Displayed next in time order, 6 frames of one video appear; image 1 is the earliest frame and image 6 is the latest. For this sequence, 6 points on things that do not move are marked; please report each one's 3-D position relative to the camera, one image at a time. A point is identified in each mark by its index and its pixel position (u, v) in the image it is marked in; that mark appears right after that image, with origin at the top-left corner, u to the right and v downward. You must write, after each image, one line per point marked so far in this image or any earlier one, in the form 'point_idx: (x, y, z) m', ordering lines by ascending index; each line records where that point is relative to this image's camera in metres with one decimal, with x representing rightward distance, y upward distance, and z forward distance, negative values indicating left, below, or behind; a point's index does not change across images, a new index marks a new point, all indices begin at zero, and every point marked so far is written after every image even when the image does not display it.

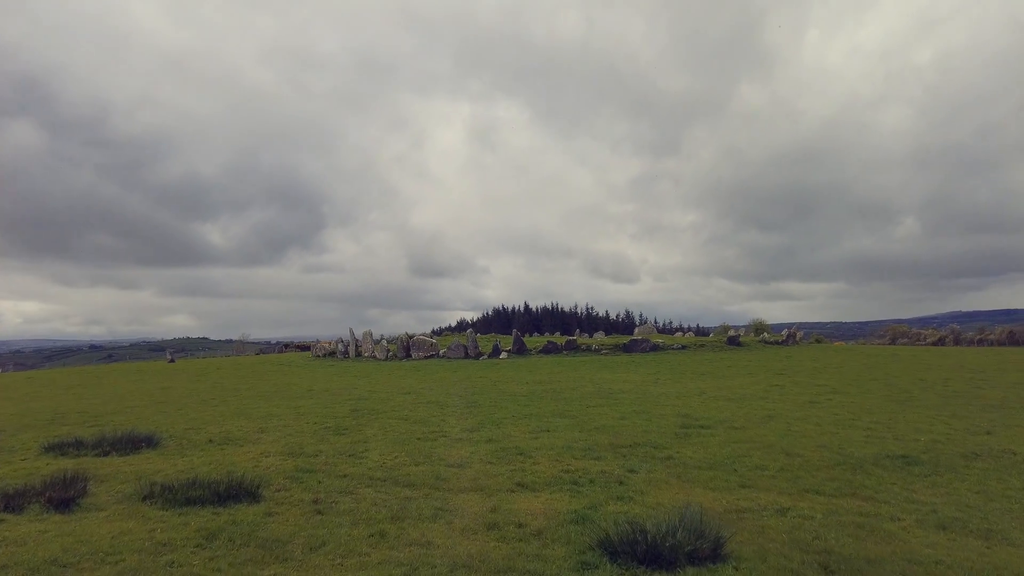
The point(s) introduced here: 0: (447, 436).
0: (-2.4, -5.5, +19.6) m
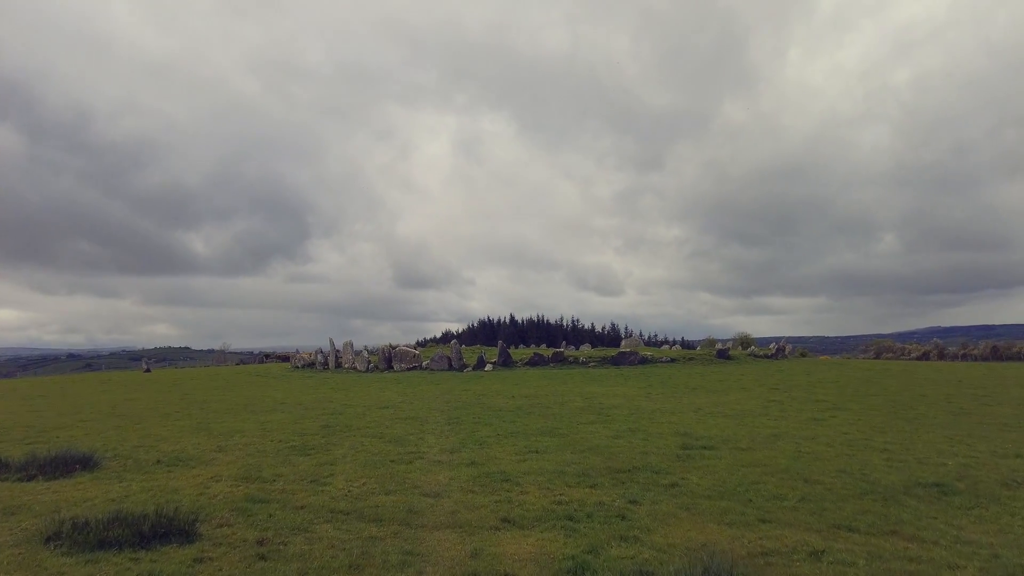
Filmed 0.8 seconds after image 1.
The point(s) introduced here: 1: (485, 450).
0: (-2.9, -5.6, +17.6) m
1: (-1.0, -5.7, +18.7) m
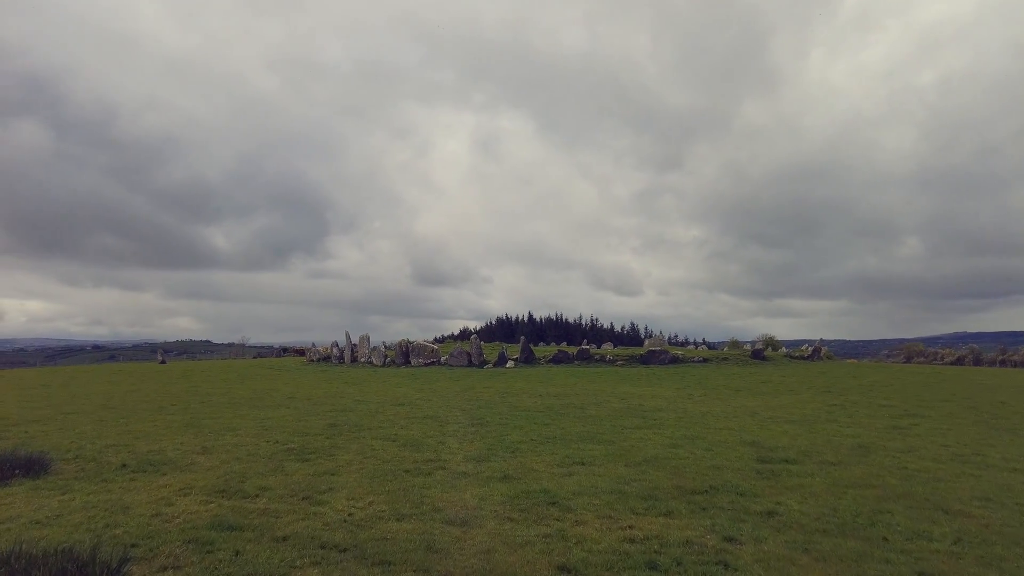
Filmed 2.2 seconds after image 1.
0: (-1.8, -4.8, +14.3) m
1: (+0.2, -4.9, +15.4) m
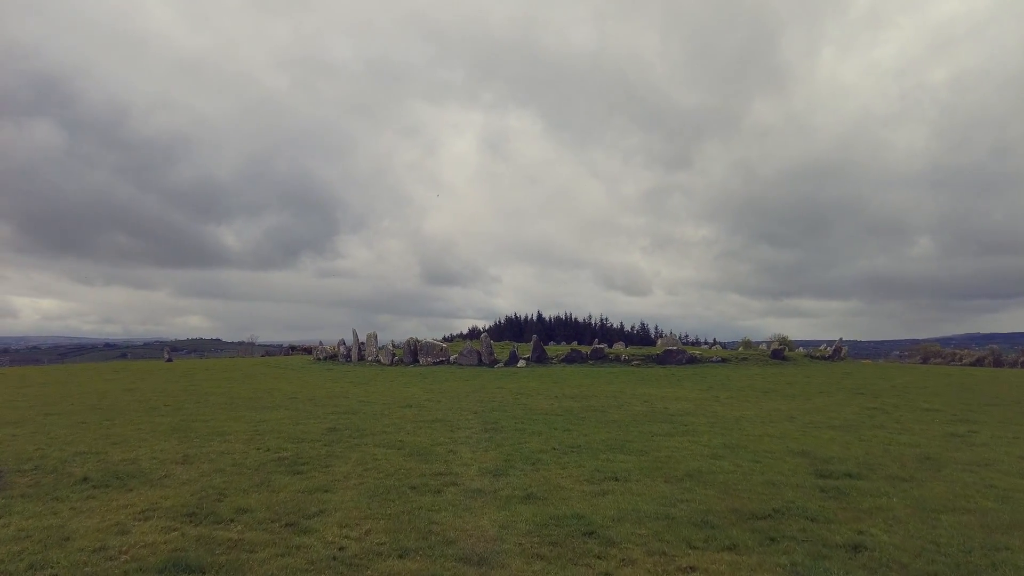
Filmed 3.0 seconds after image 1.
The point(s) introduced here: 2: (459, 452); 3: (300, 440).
0: (-1.3, -4.5, +12.3) m
1: (+0.7, -4.6, +13.3) m
2: (-1.6, -4.9, +16.0) m
3: (-7.3, -5.2, +18.6) m
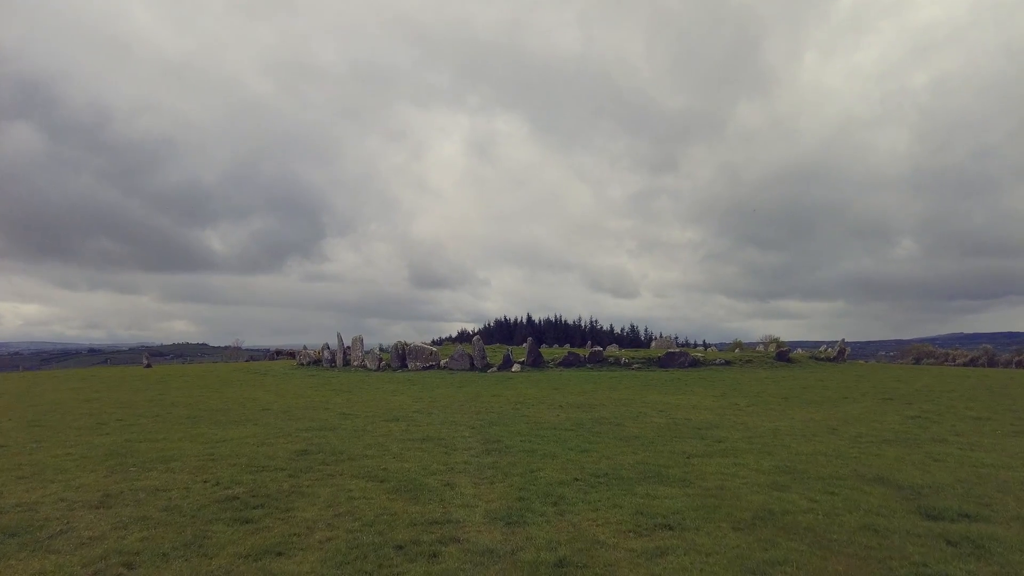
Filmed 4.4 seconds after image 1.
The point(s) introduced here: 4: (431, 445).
0: (-0.9, -4.3, +9.0) m
1: (+1.1, -4.4, +10.1) m
2: (-1.3, -4.7, +12.7) m
3: (-7.1, -5.1, +15.2) m
4: (-2.7, -5.1, +17.6) m
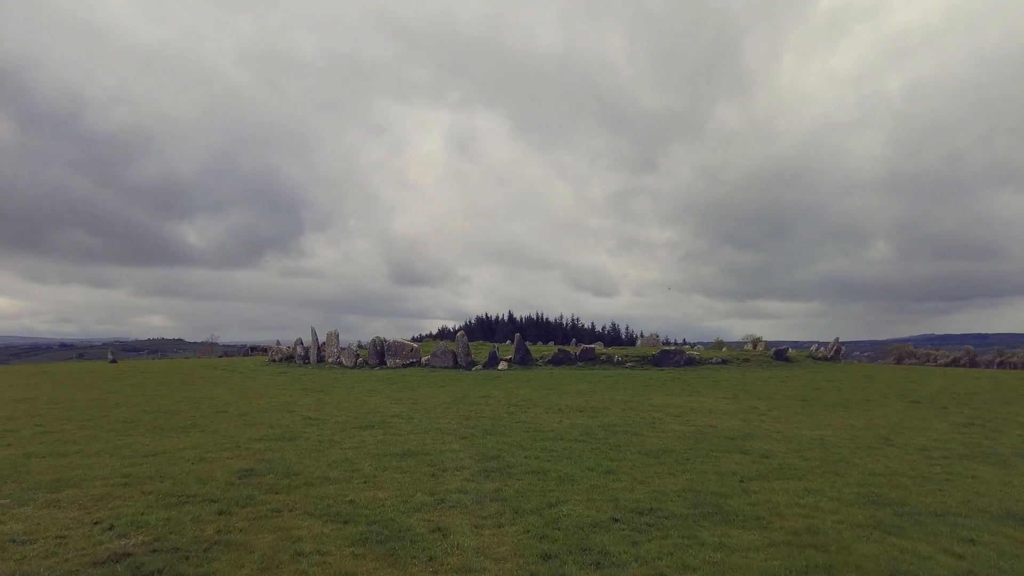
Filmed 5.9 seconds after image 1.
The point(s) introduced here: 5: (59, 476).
0: (-0.5, -3.7, +5.3) m
1: (+1.5, -3.8, +6.4) m
2: (-1.0, -4.1, +8.9) m
3: (-6.9, -4.4, +11.3) m
4: (-2.5, -4.5, +13.8) m
5: (-11.1, -4.6, +13.4) m
